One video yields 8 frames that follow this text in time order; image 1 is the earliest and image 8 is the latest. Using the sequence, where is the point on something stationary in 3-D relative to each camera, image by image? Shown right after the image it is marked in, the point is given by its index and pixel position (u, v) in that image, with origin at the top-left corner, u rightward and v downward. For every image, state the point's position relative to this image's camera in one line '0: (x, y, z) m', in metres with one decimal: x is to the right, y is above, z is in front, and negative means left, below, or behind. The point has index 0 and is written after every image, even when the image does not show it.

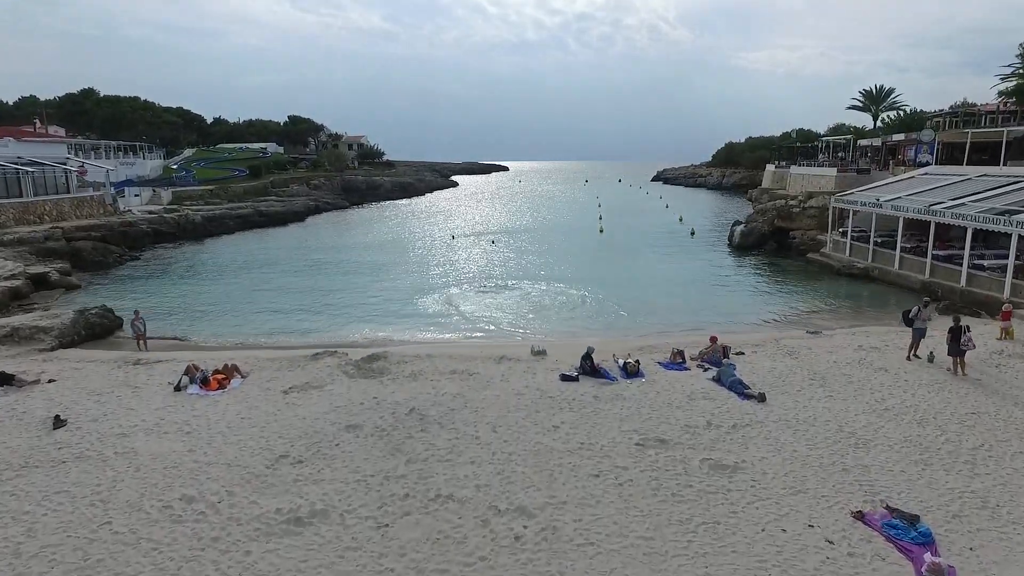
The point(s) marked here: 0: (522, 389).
0: (+0.1, -1.3, +13.2) m
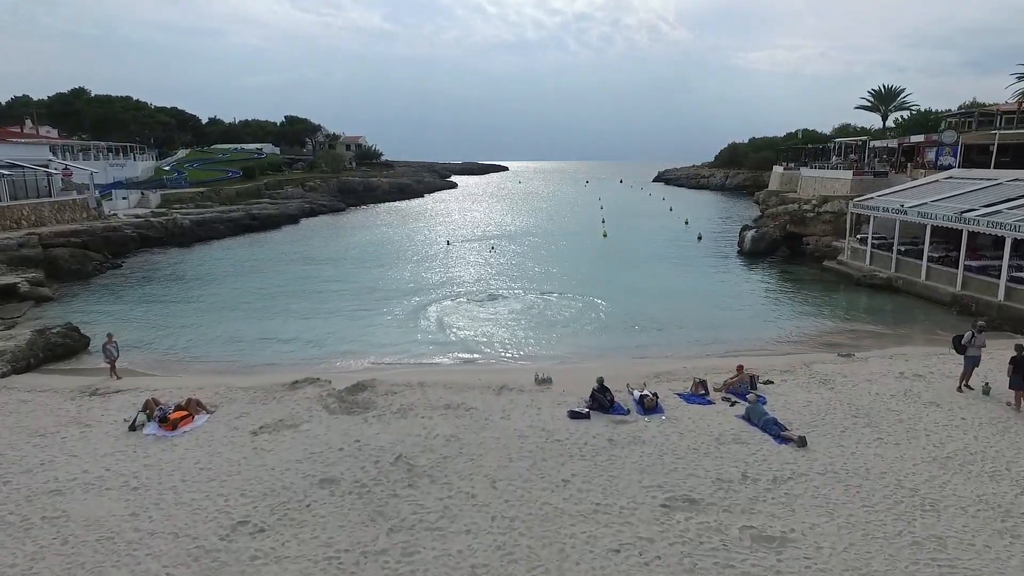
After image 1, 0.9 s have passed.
0: (+0.2, -1.6, +11.6) m
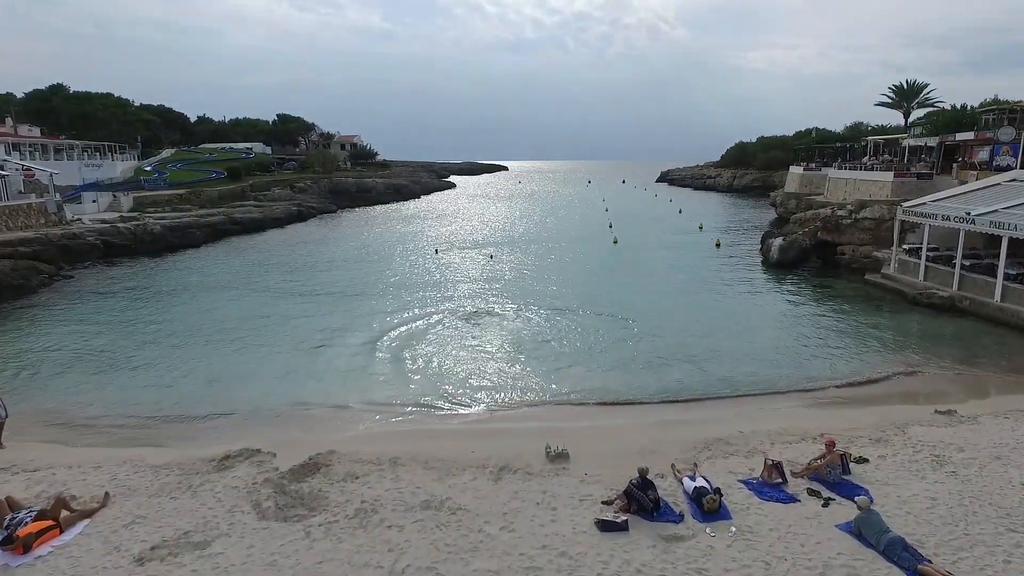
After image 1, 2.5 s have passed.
0: (+0.2, -2.1, +7.9) m
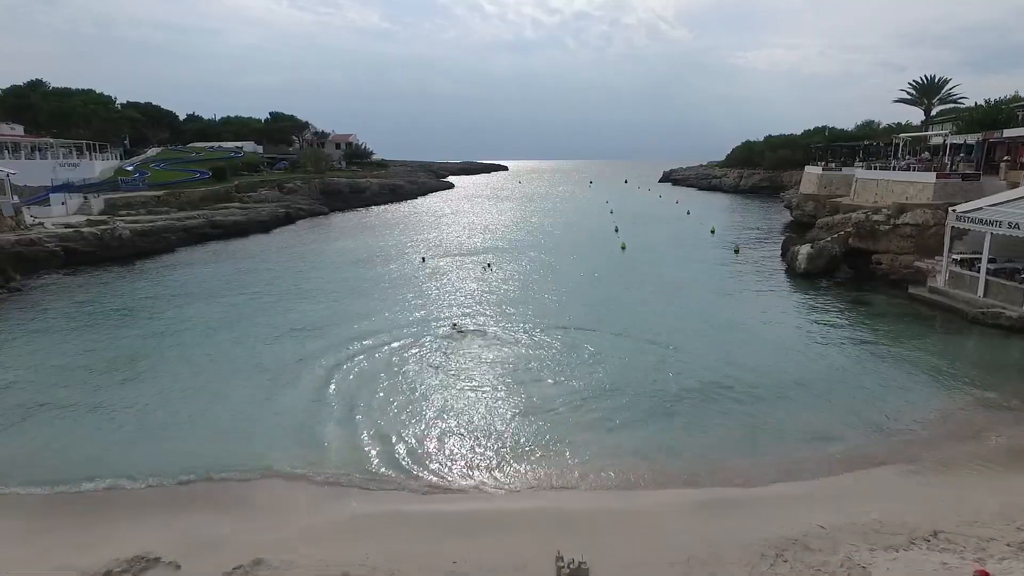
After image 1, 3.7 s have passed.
0: (+0.2, -2.5, +4.7) m
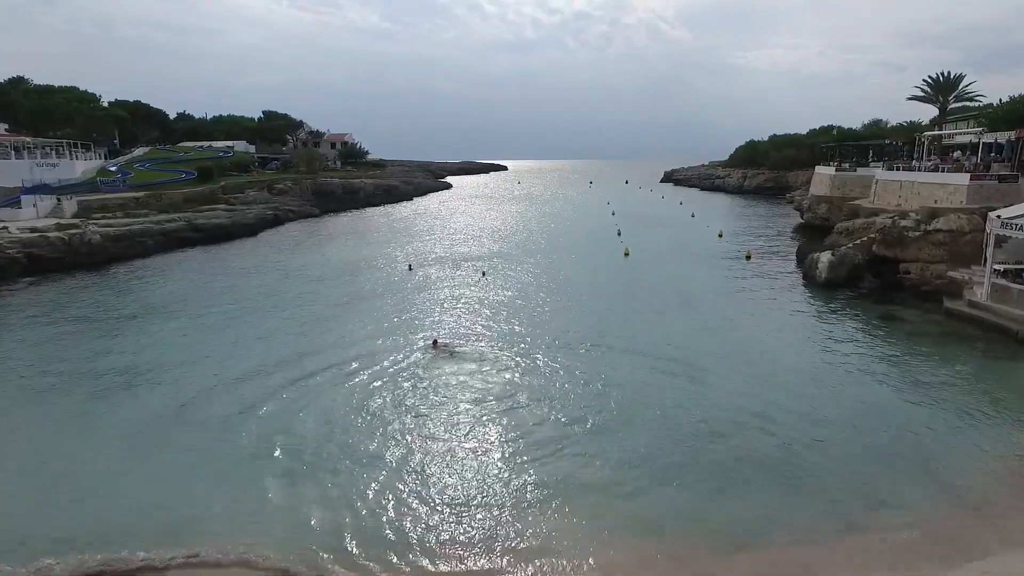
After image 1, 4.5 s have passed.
0: (+0.1, -2.8, +2.3) m
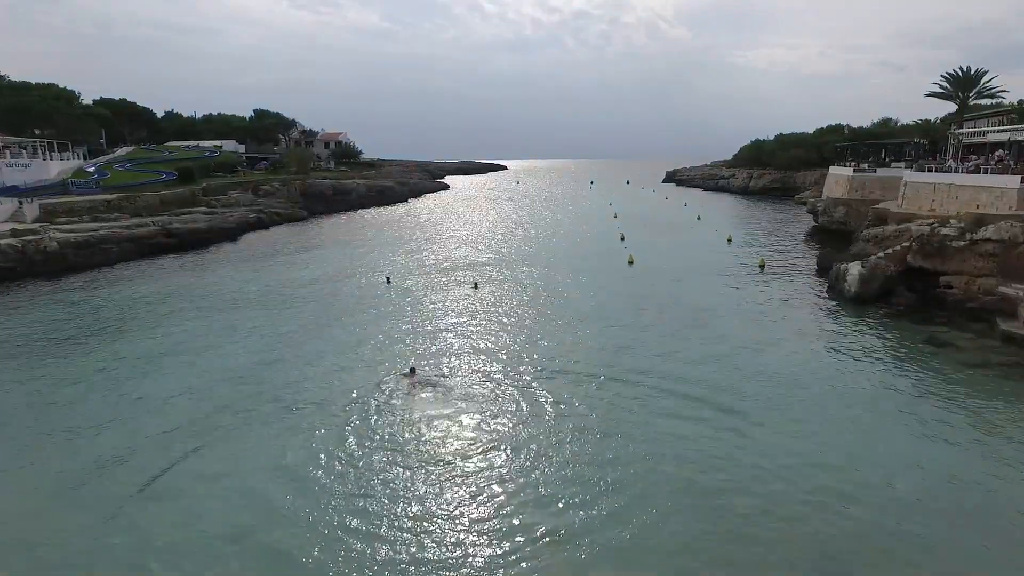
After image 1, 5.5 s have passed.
0: (-0.1, -3.2, -0.6) m
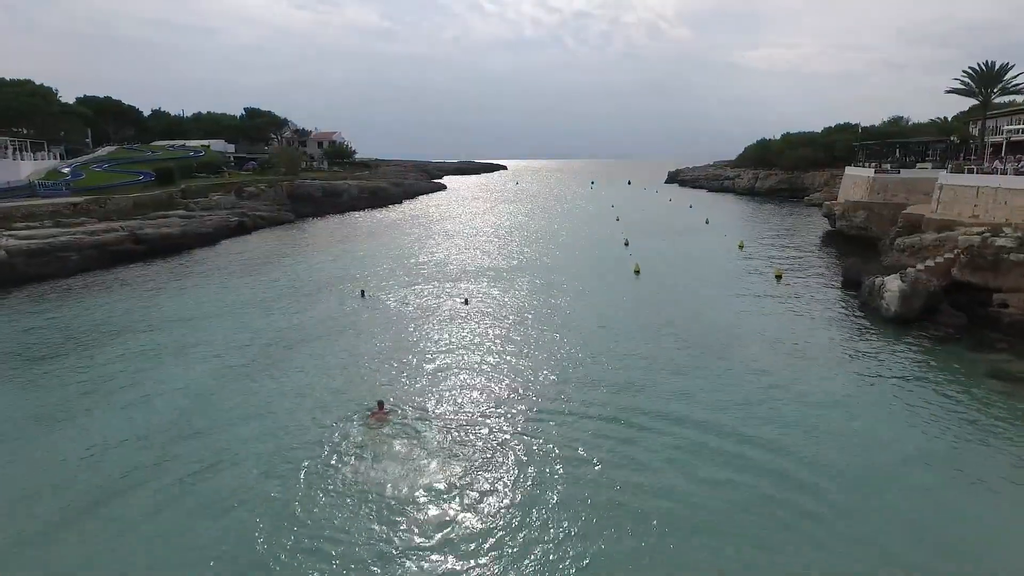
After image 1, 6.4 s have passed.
0: (-0.3, -3.6, -3.5) m
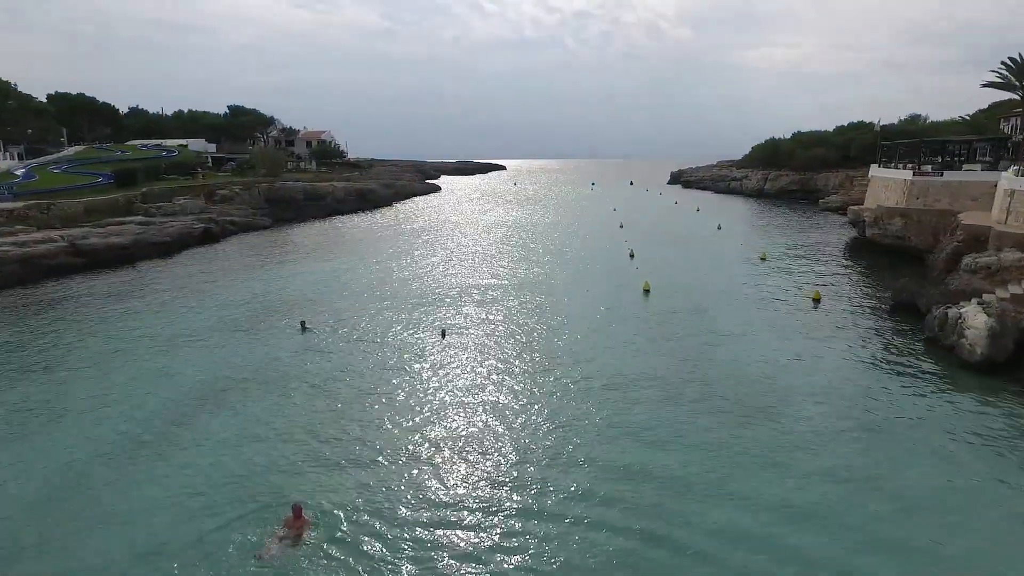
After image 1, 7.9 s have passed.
0: (-0.6, -4.2, -8.1) m
